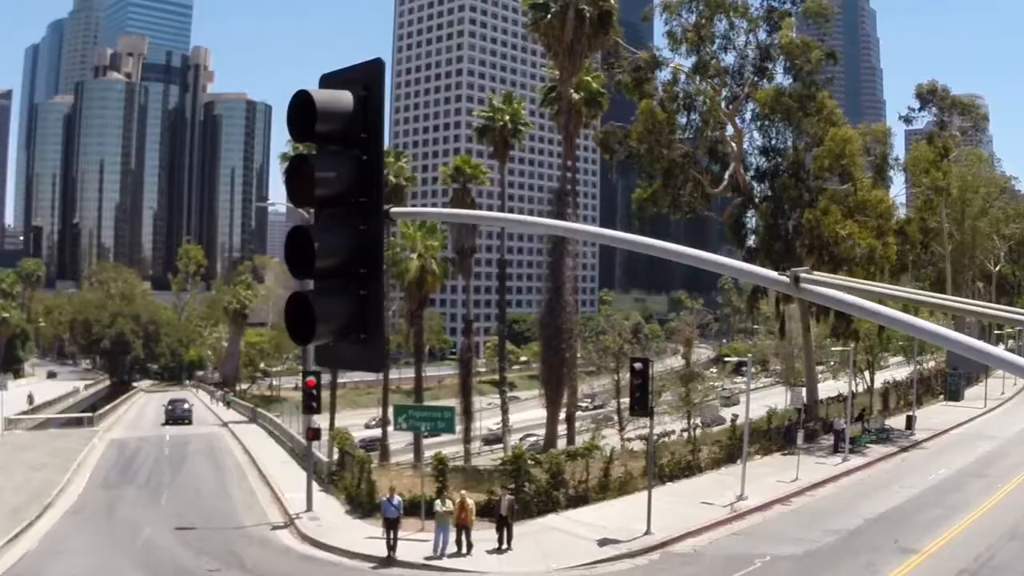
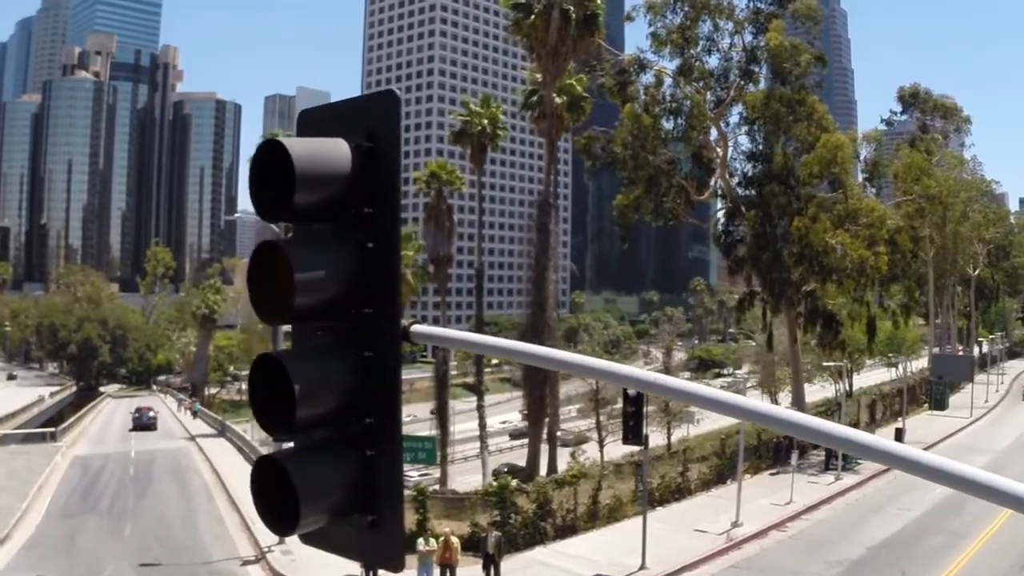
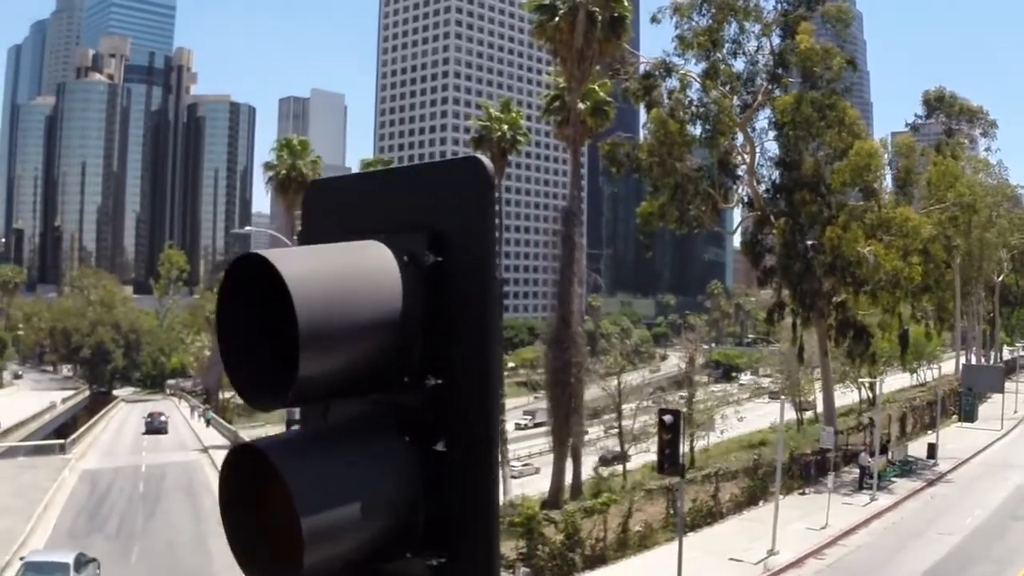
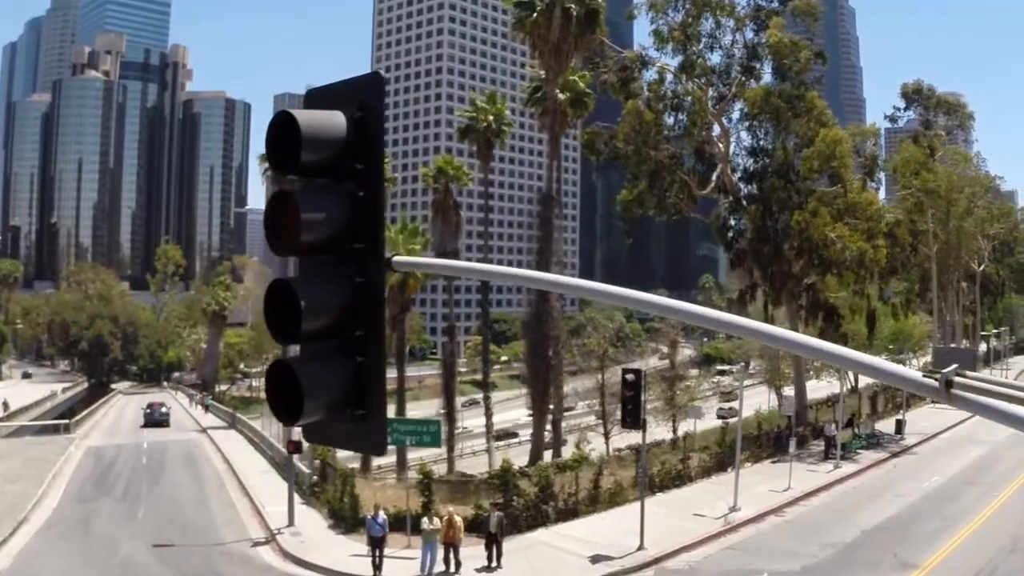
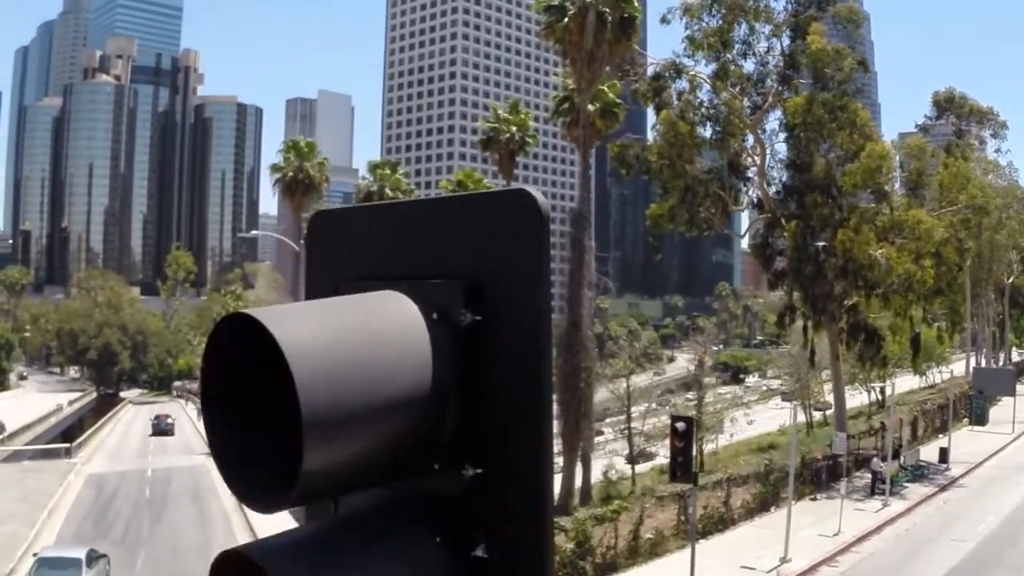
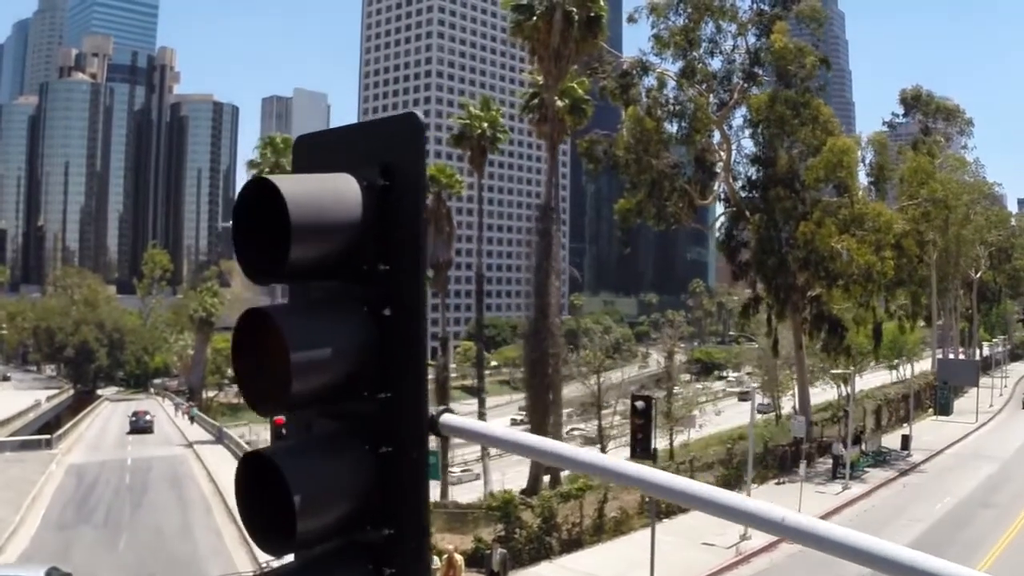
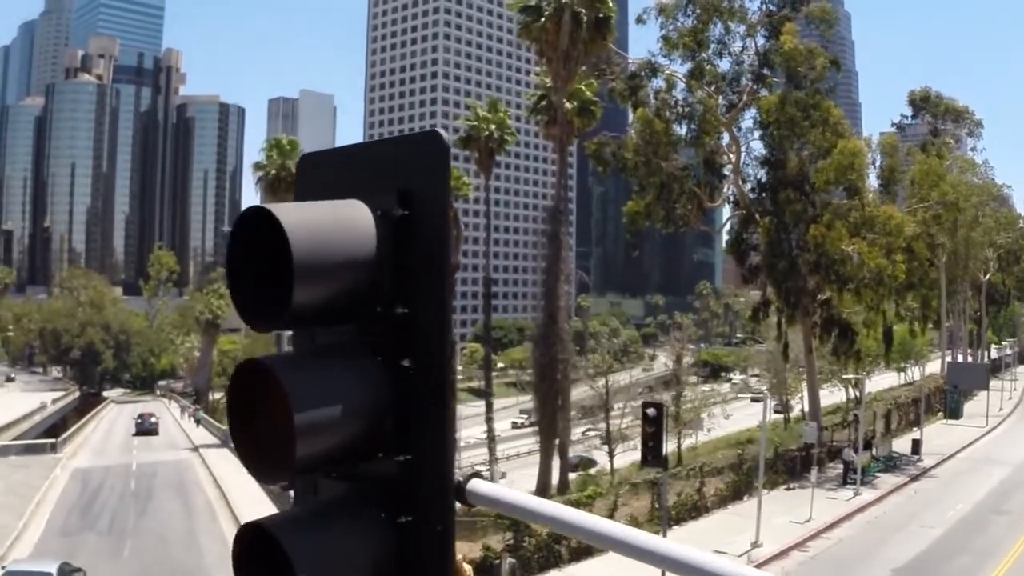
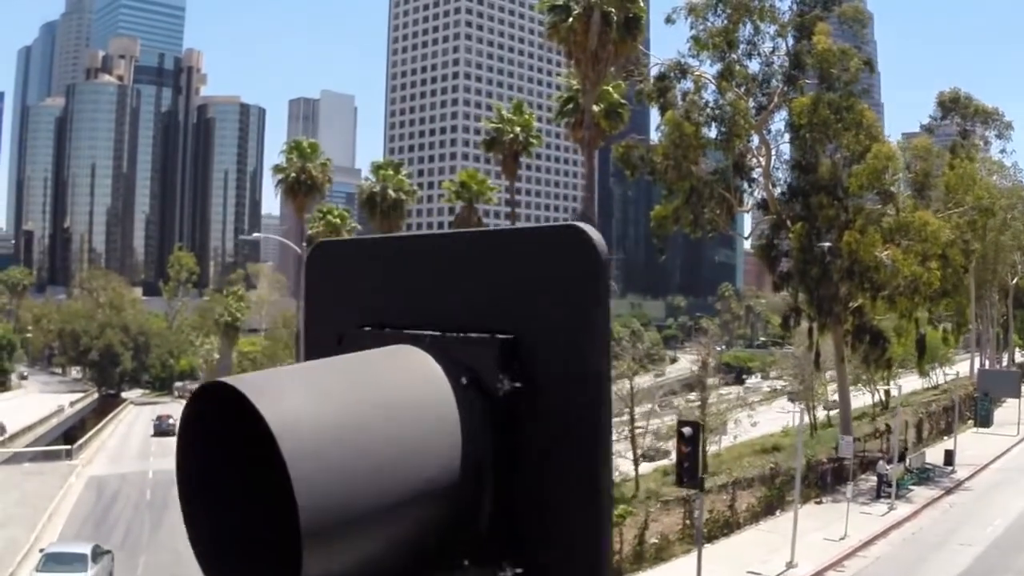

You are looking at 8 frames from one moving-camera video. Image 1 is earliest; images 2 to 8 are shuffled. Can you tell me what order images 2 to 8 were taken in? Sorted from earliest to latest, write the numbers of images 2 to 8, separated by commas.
4, 2, 6, 7, 3, 5, 8
